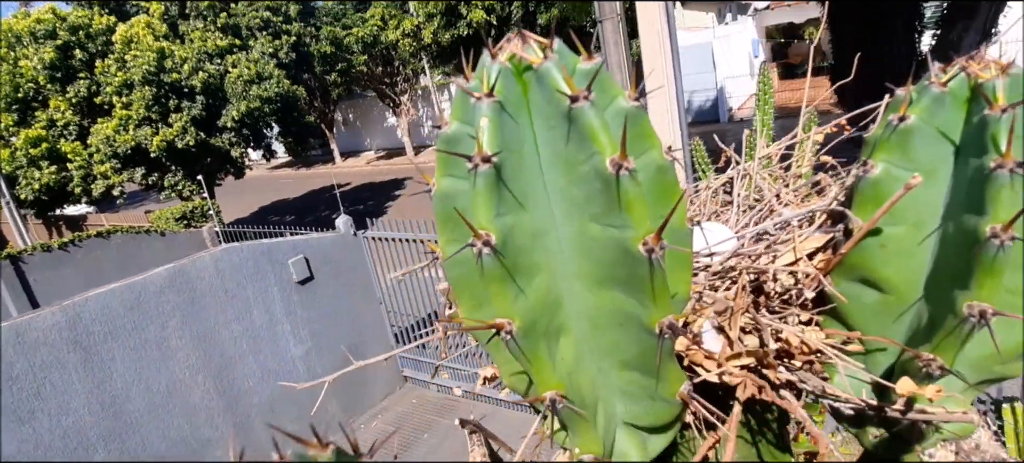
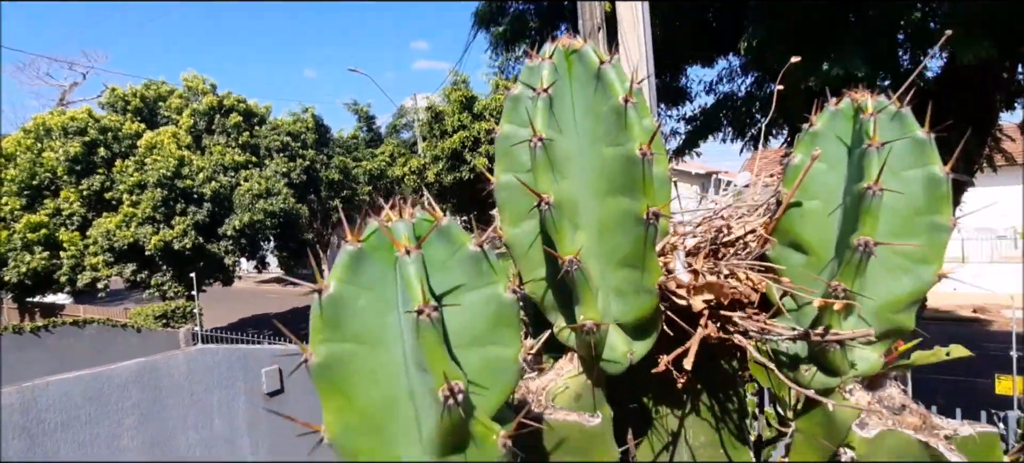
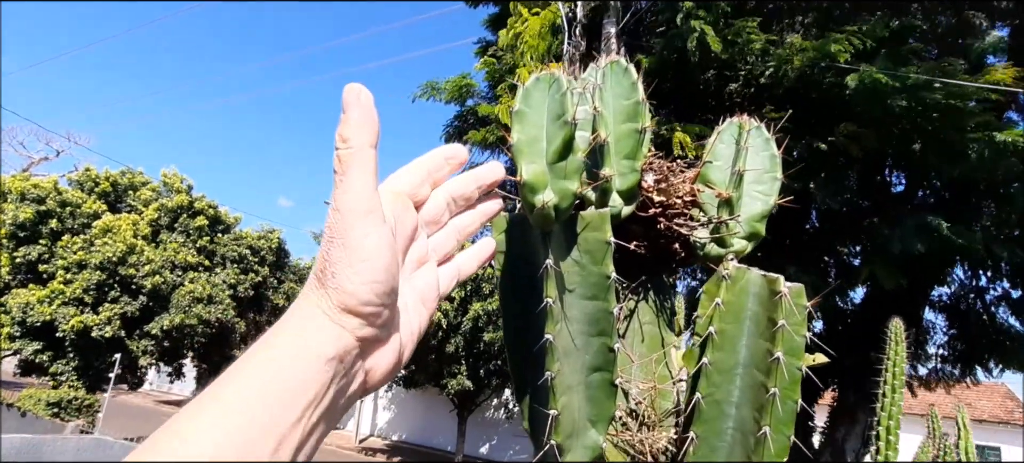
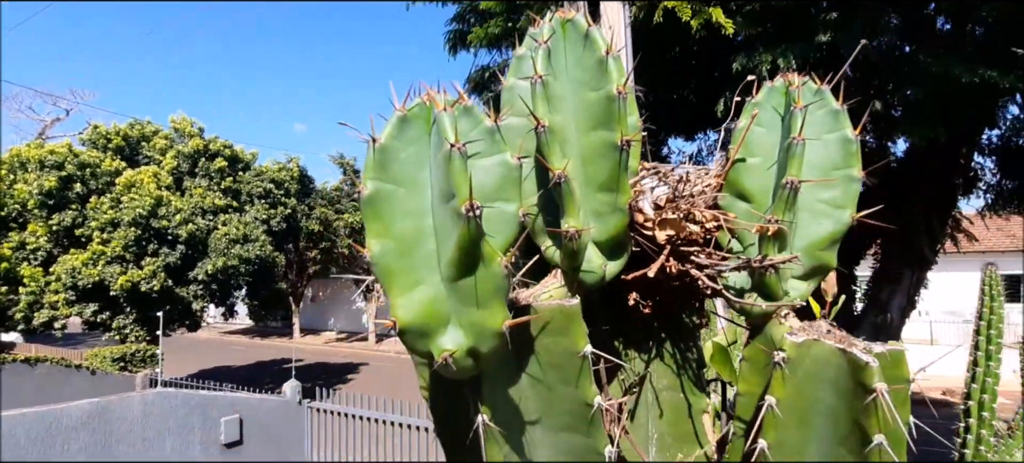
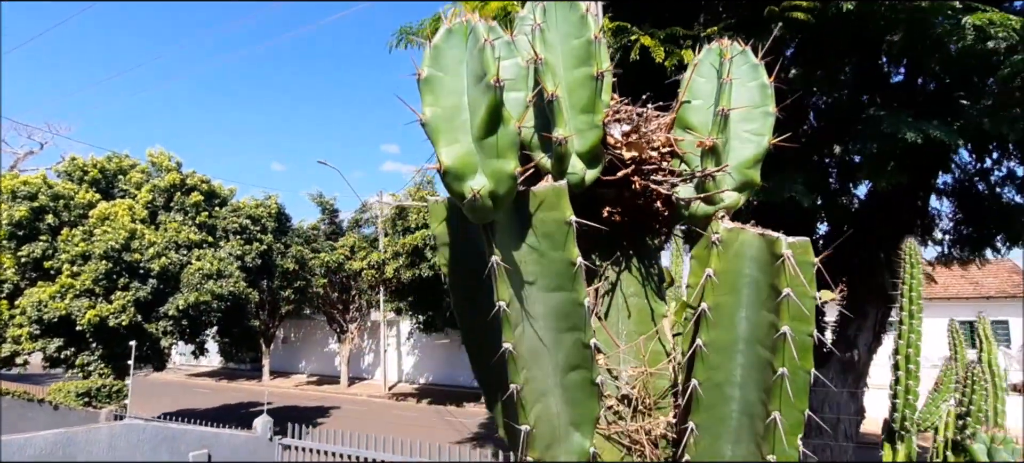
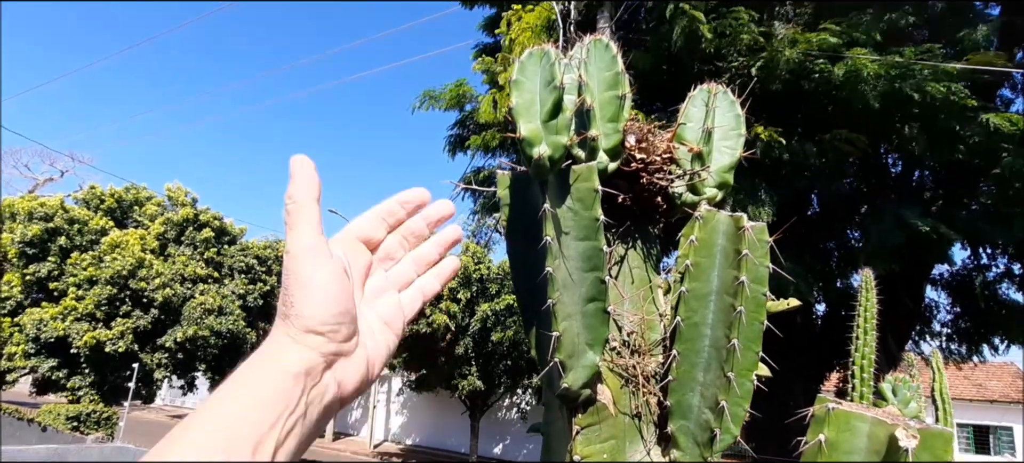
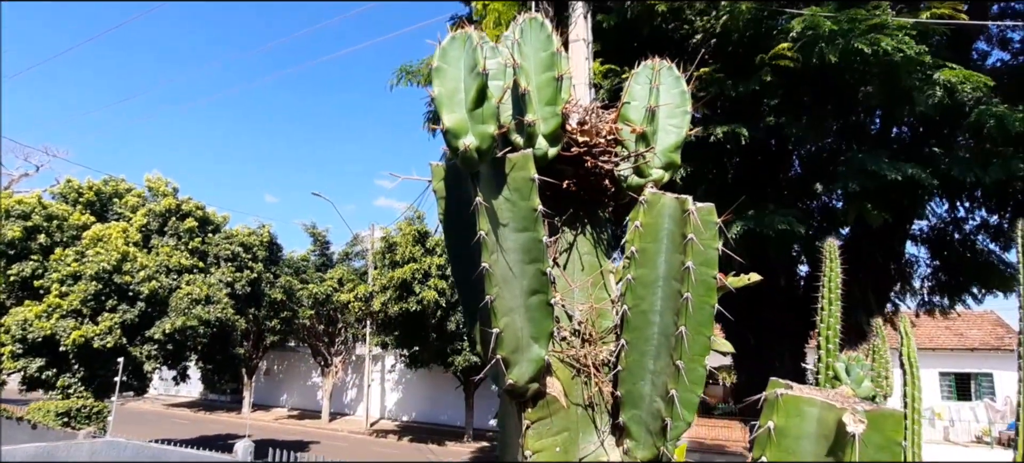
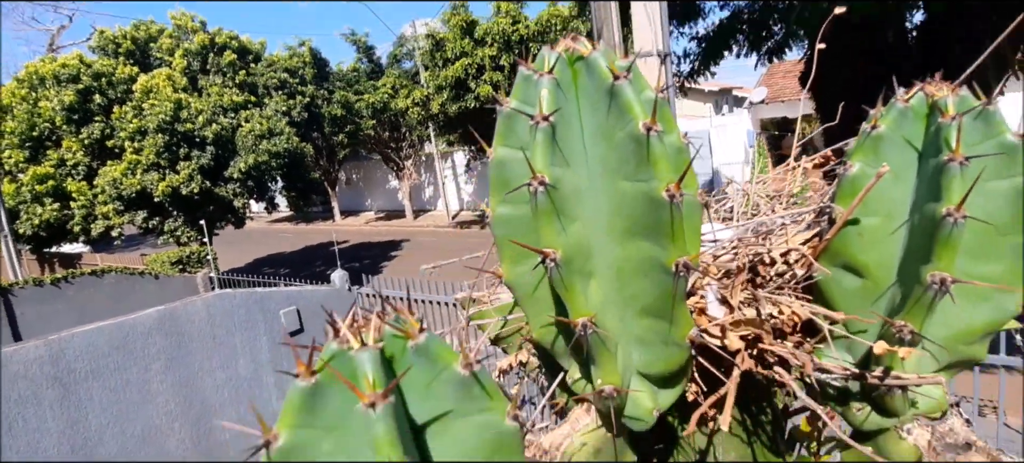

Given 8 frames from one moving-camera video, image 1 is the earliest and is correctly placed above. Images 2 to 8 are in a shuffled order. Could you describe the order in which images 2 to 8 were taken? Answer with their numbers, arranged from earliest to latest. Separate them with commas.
8, 2, 4, 5, 7, 6, 3
